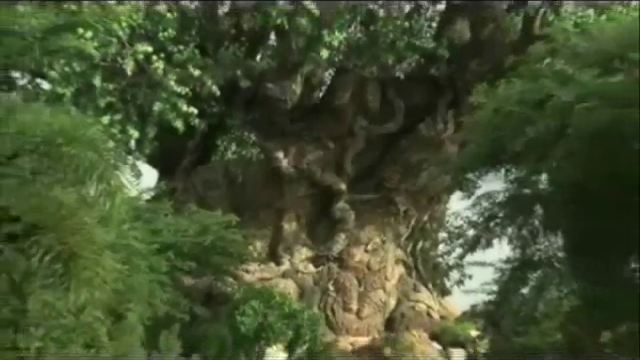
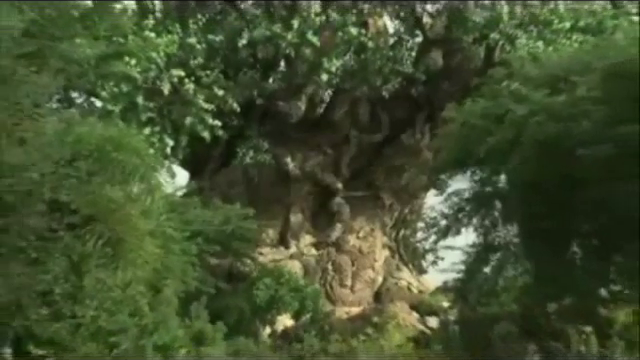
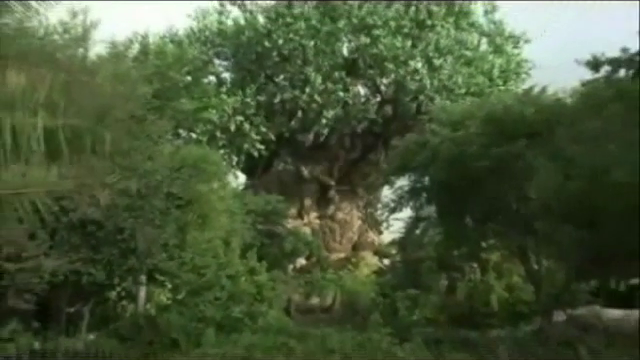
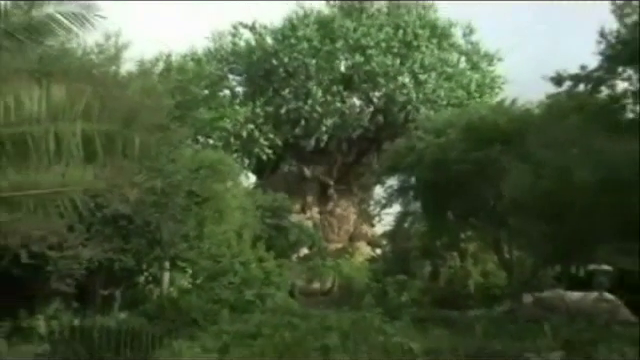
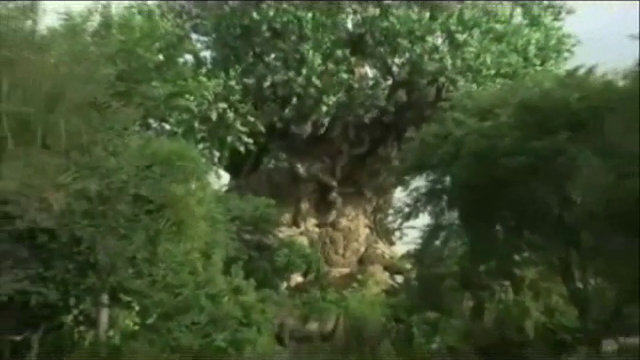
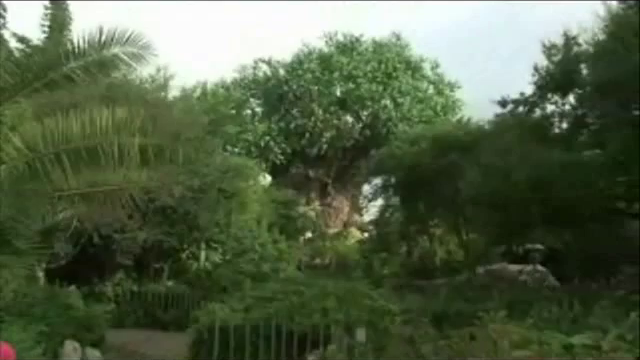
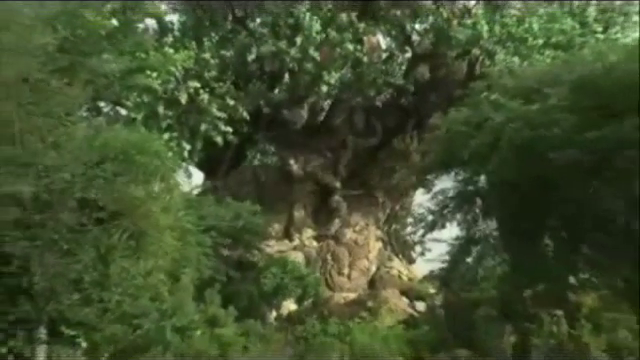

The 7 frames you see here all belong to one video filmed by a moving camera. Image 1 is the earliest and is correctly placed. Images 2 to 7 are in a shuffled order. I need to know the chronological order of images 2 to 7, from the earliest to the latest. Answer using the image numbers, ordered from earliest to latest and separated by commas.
2, 7, 5, 3, 4, 6
